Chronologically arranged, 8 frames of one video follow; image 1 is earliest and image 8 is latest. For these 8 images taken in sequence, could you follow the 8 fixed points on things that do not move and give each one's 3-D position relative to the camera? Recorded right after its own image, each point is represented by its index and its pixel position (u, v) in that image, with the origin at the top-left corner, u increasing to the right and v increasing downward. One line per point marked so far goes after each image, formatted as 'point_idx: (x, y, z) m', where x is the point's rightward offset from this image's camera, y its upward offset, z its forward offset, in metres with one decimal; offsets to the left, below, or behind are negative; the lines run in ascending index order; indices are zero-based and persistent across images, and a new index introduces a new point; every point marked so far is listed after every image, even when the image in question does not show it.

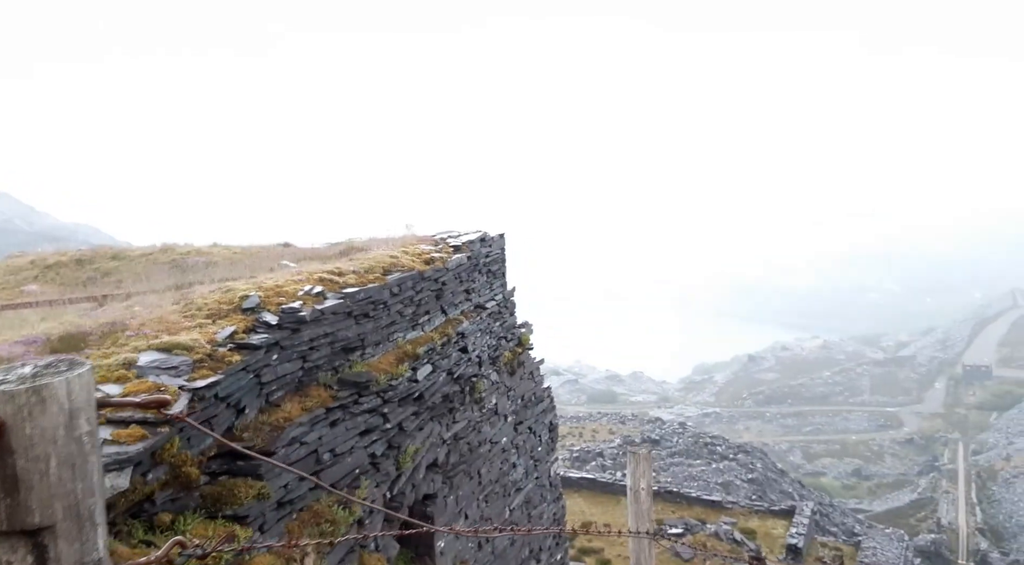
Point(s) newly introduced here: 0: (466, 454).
0: (-0.9, -3.1, +13.3) m
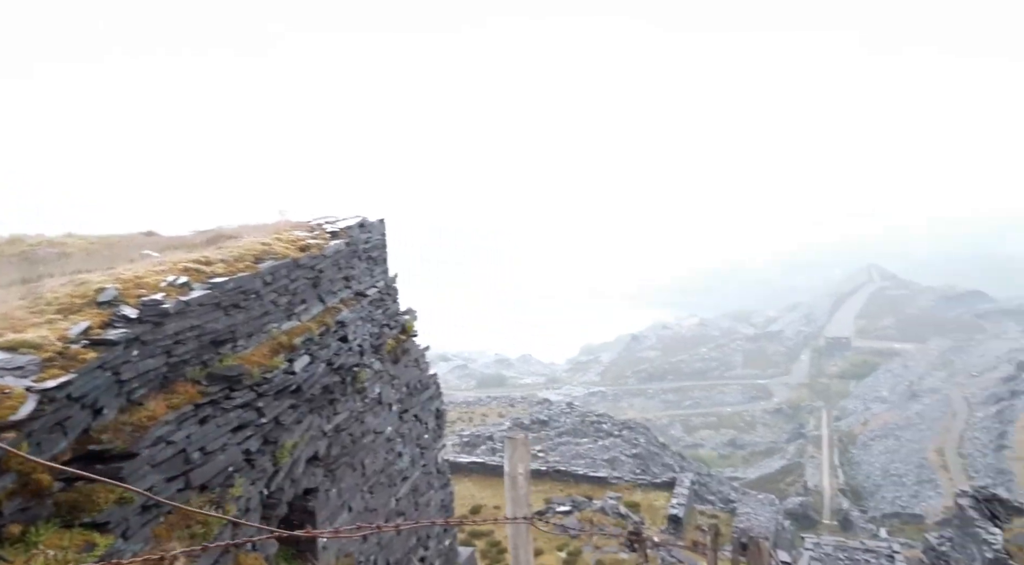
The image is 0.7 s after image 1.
0: (-3.0, -2.9, +13.0) m
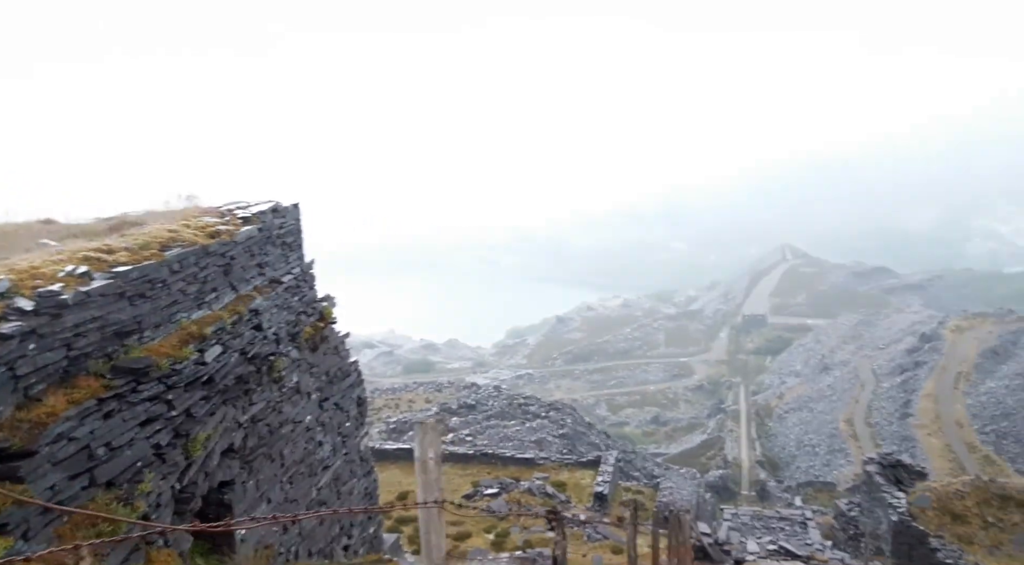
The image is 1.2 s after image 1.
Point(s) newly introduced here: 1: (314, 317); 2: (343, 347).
0: (-4.3, -2.7, +12.8) m
1: (-4.1, -0.7, +15.2) m
2: (-3.7, -1.4, +15.9) m
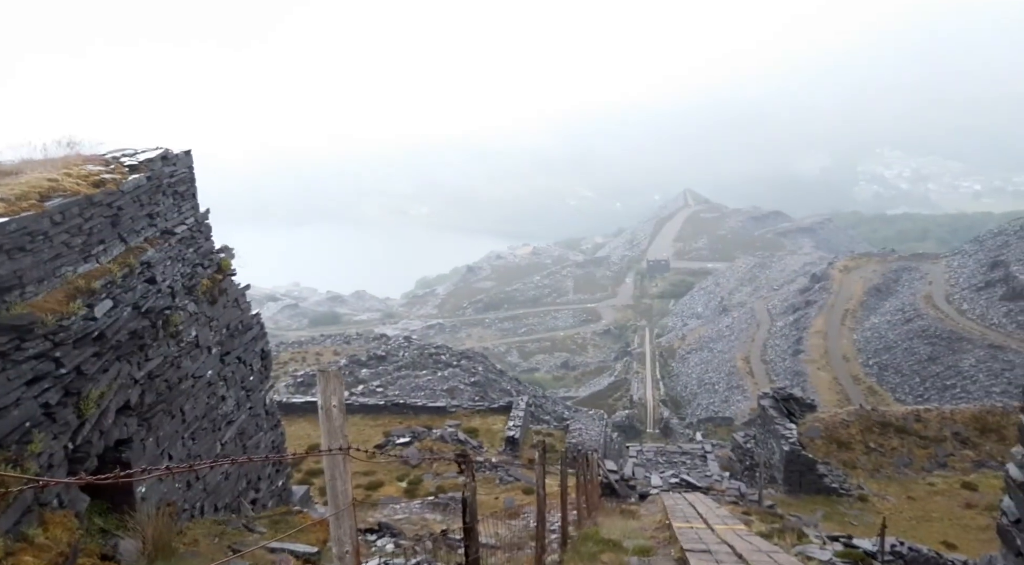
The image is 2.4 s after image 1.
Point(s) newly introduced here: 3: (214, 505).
0: (-5.9, -1.9, +12.4) m
1: (-6.0, +0.3, +14.7) m
2: (-5.6, -0.4, +15.5) m
3: (-5.3, -4.0, +13.1) m
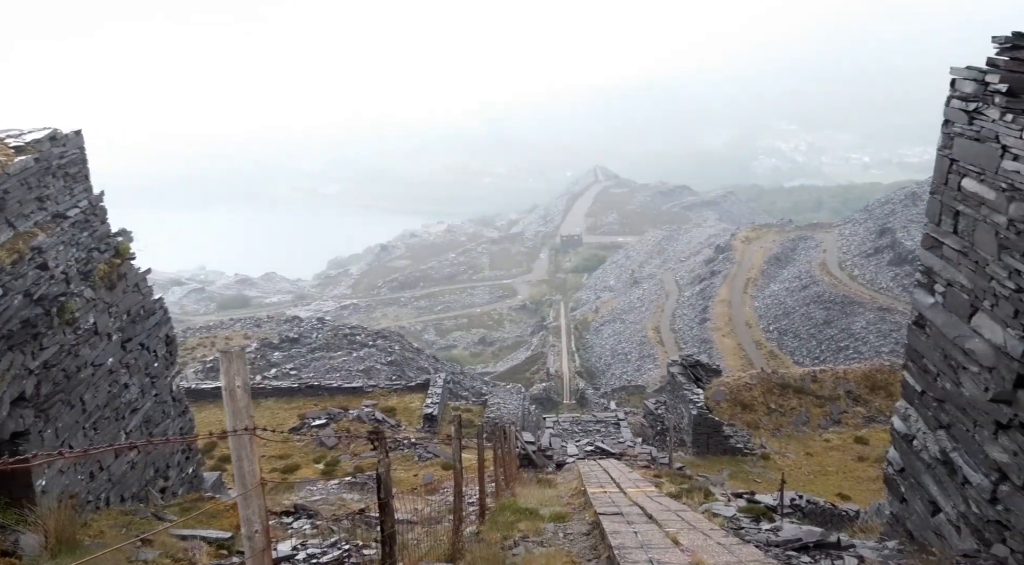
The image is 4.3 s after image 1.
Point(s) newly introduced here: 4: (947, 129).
0: (-7.4, -1.6, +11.9) m
1: (-7.7, +0.5, +14.2) m
2: (-7.4, -0.1, +15.0) m
3: (-6.8, -3.7, +12.8) m
4: (+8.0, +2.9, +13.5) m
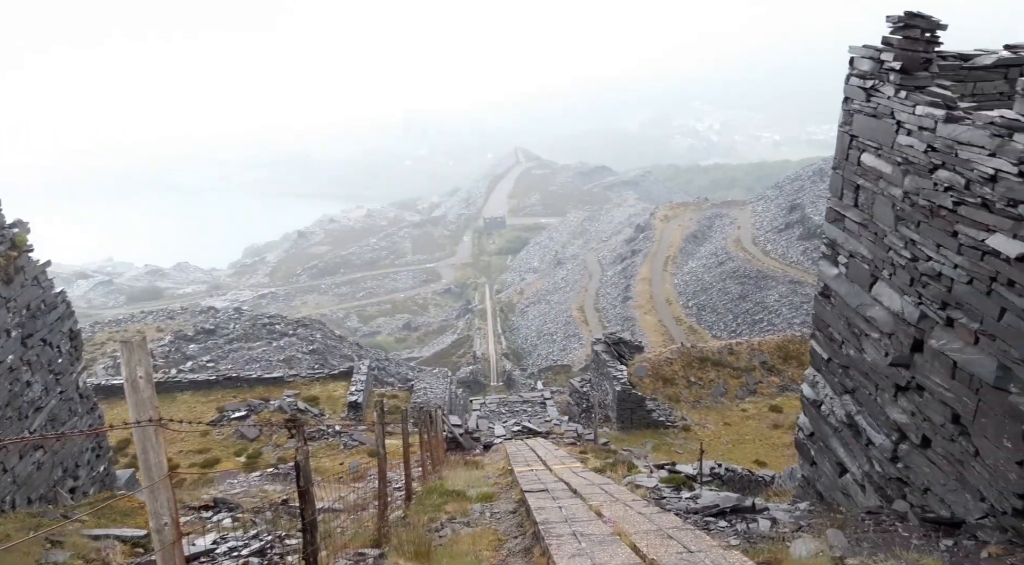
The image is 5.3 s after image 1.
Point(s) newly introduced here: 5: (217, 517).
0: (-8.6, -1.6, +11.4) m
1: (-9.3, +0.6, +13.5) m
2: (-9.0, +0.1, +14.4) m
3: (-8.1, -3.6, +12.3) m
4: (+6.5, +3.4, +14.1) m
5: (-5.3, -4.2, +13.3) m
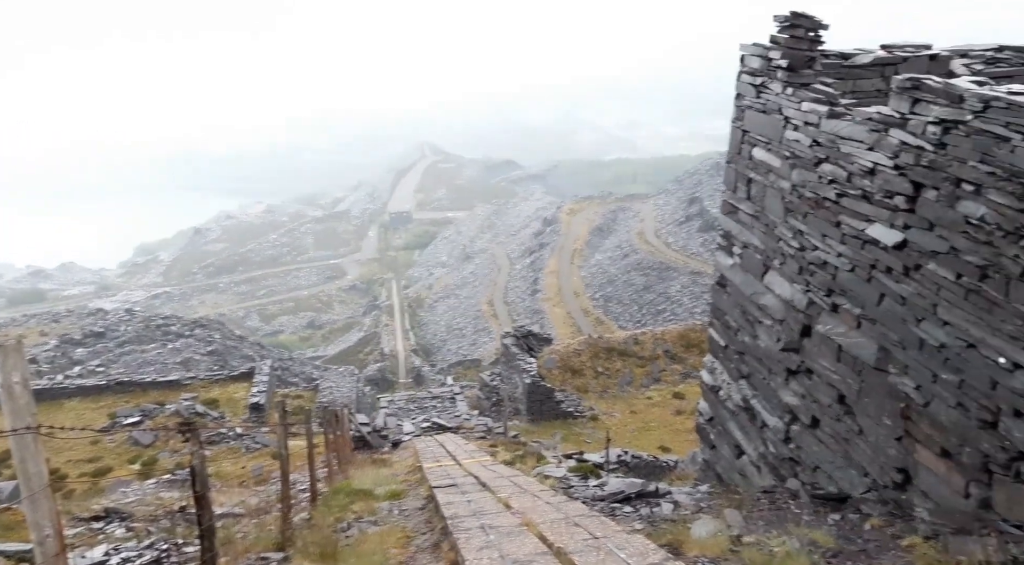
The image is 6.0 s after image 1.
0: (-10.1, -1.6, +10.4) m
1: (-11.0, +0.6, +12.5) m
2: (-10.8, 0.0, +13.3) m
3: (-9.6, -3.7, +11.4) m
4: (+4.6, +3.6, +14.6) m
5: (-6.9, -4.2, +12.6) m
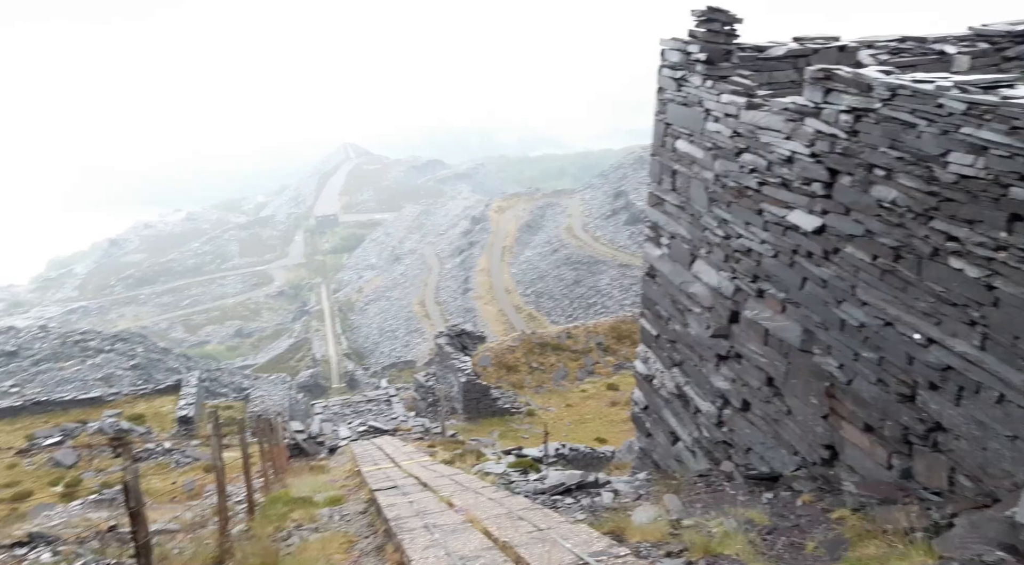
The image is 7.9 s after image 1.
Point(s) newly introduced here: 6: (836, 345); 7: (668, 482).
0: (-10.9, -2.0, +9.2) m
1: (-12.0, +0.2, +11.2) m
2: (-11.9, -0.4, +12.1) m
3: (-10.4, -4.0, +10.2) m
4: (+3.0, +3.8, +15.0) m
5: (-7.9, -4.4, +11.8) m
6: (+4.7, -0.9, +10.6) m
7: (+2.9, -3.7, +13.6) m
